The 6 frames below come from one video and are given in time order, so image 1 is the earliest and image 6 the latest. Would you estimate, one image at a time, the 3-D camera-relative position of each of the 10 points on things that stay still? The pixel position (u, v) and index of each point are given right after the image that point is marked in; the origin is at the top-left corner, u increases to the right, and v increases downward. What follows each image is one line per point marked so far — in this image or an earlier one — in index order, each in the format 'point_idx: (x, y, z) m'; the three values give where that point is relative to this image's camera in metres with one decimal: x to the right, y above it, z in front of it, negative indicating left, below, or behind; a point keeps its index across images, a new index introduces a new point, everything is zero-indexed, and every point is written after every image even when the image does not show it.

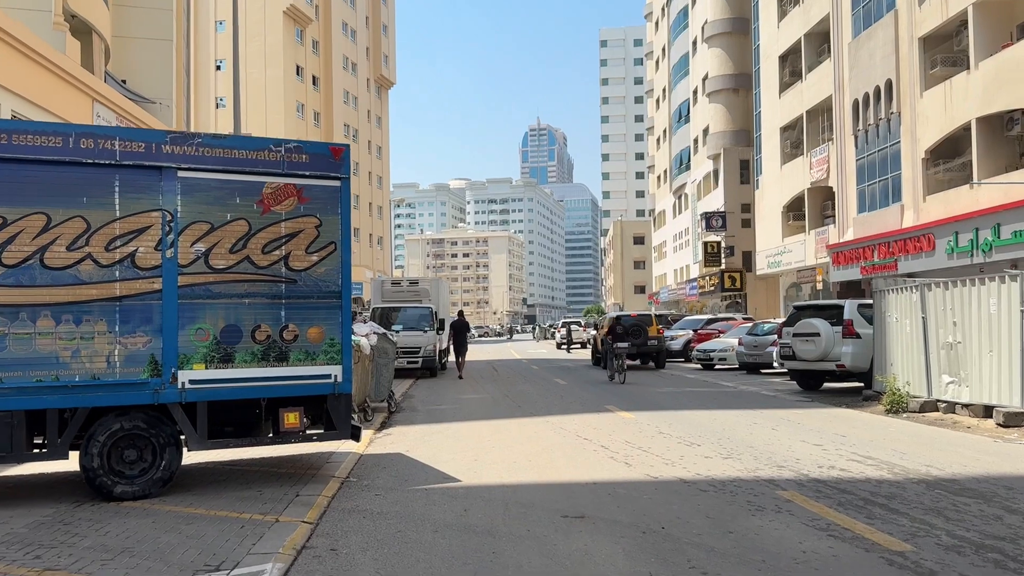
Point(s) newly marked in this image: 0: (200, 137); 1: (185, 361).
0: (-2.9, +1.4, +7.5) m
1: (-3.0, -0.7, +7.4) m
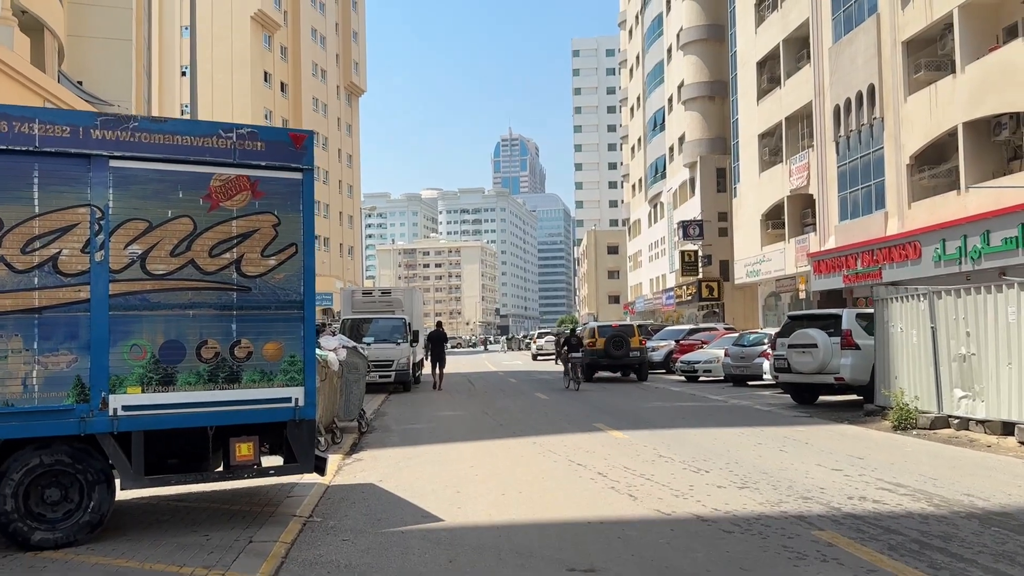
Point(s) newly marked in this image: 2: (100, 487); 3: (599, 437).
0: (-3.0, +1.3, +6.4) m
1: (-3.1, -0.7, +6.3) m
2: (-3.2, -1.6, +6.2) m
3: (+1.2, -2.1, +11.5) m
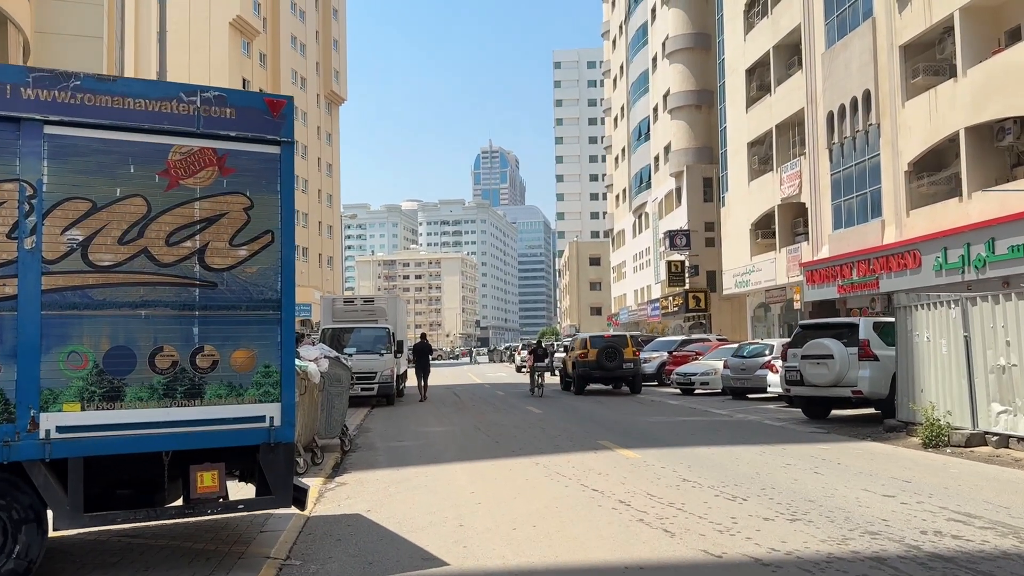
0: (-2.9, +1.4, +5.2) m
1: (-2.9, -0.7, +5.1) m
2: (-3.1, -1.5, +5.0) m
3: (+1.3, -2.2, +10.4) m
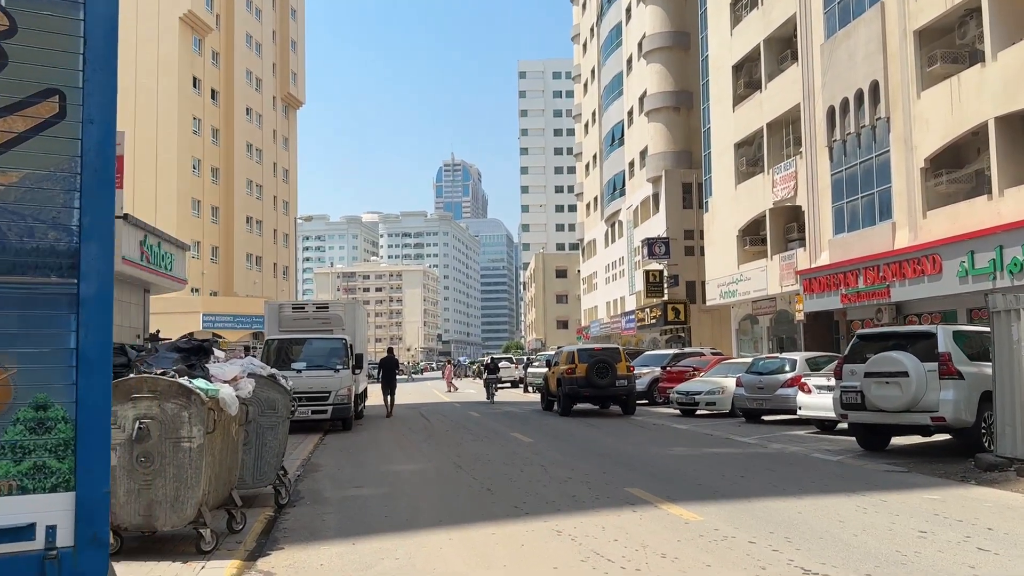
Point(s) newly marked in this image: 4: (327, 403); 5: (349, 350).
0: (-2.5, +1.6, +2.0) m
1: (-2.6, -0.5, +1.9) m
2: (-2.7, -1.3, +1.8) m
3: (+1.3, -2.1, +7.4) m
4: (-4.0, -2.5, +17.2) m
5: (-3.7, -1.4, +18.1) m
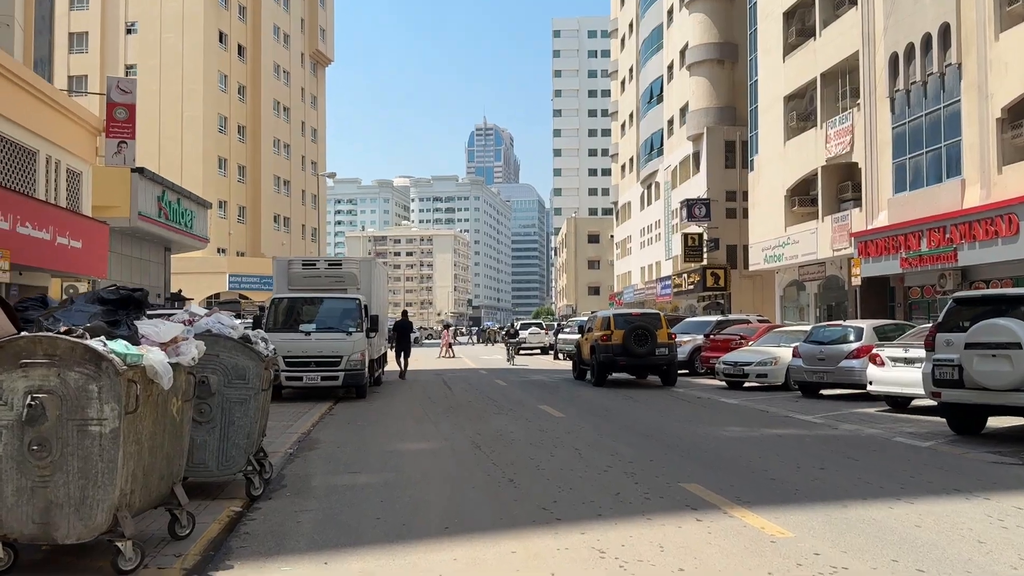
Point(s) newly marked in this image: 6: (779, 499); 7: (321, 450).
0: (-2.5, +1.8, +0.3) m
1: (-2.6, -0.3, +0.2) m
2: (-2.8, -1.1, +0.1) m
3: (+1.5, -1.7, +5.6) m
4: (-3.4, -1.6, +15.7) m
5: (-3.1, -0.5, +16.5) m
6: (+2.2, -1.7, +6.6) m
7: (-2.3, -1.9, +9.5) m
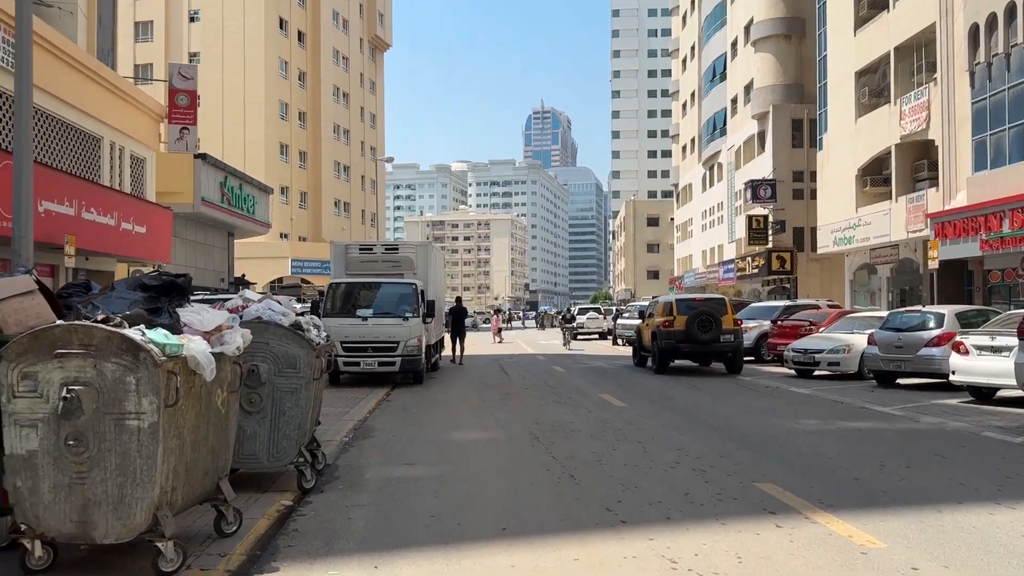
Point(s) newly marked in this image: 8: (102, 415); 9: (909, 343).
0: (-2.5, +1.8, 0.0) m
1: (-2.6, -0.3, 0.0) m
2: (-2.7, -1.1, -0.1) m
3: (+1.9, -1.6, +5.1) m
4: (-2.3, -1.3, +15.5) m
5: (-1.9, -0.1, +16.3) m
6: (+2.7, -1.6, +6.0) m
7: (-1.6, -1.8, +9.3) m
8: (-2.2, -0.7, +4.3) m
9: (+7.2, -1.0, +14.4) m
